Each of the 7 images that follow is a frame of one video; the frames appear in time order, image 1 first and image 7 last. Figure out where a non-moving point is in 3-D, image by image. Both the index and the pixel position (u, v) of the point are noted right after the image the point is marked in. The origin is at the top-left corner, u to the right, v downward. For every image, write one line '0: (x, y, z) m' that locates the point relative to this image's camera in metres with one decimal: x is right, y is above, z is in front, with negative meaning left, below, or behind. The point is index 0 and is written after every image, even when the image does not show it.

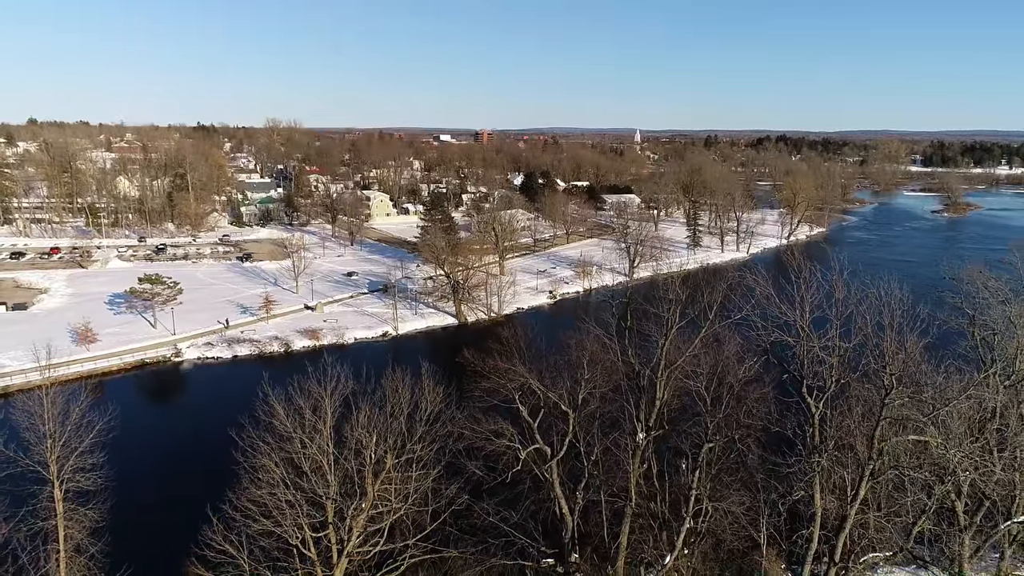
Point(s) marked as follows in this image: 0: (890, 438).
0: (+4.9, -2.0, +7.9) m
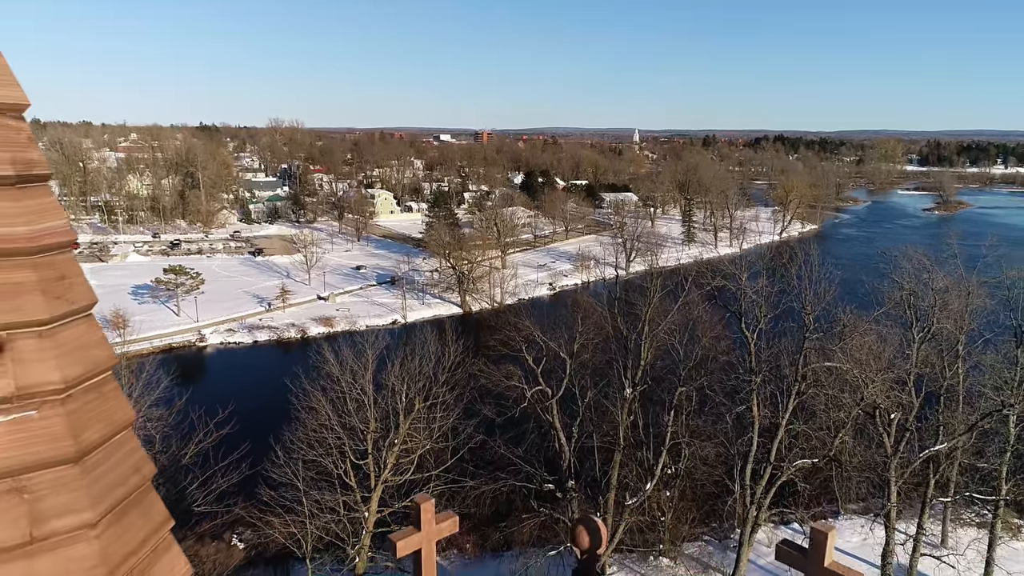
0: (+5.1, -1.3, +10.3) m
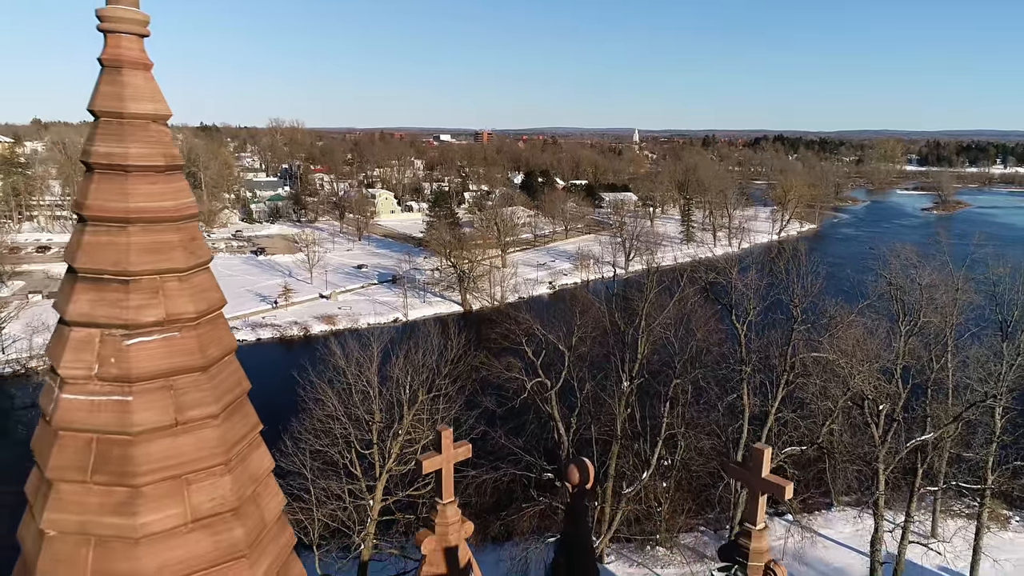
0: (+5.1, -1.2, +10.7) m
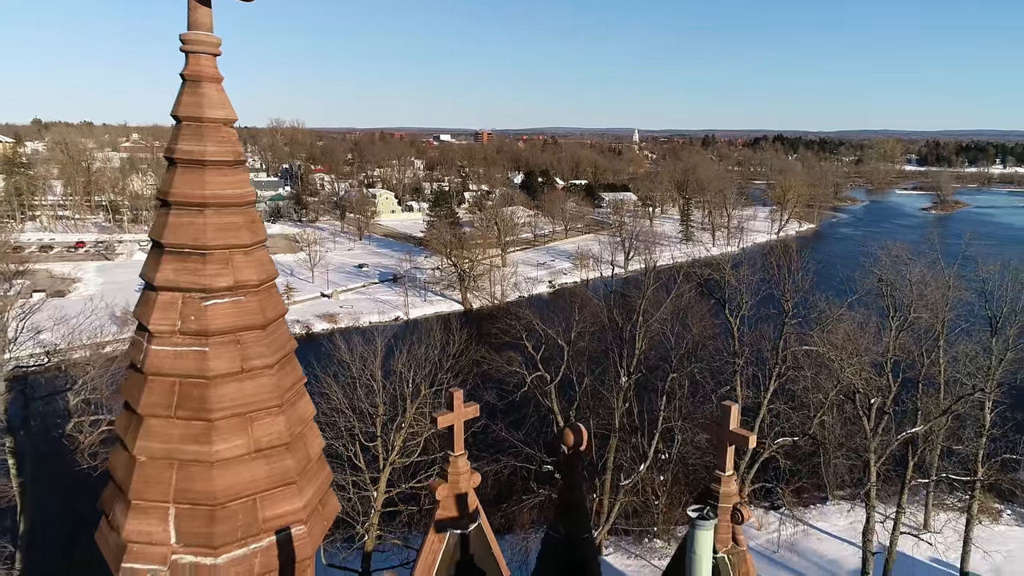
0: (+5.1, -1.1, +11.0) m
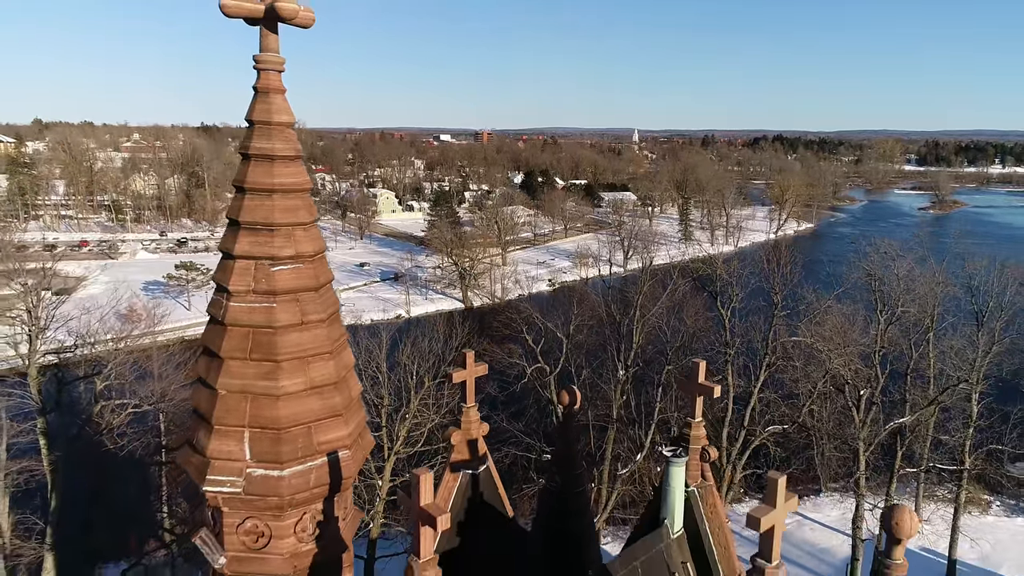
0: (+5.1, -1.0, +11.5) m
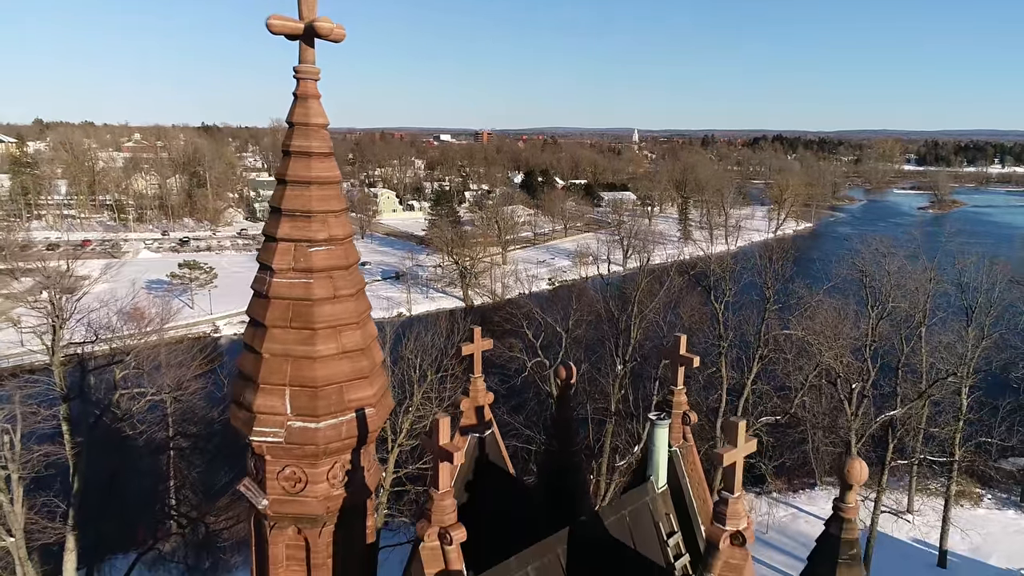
0: (+5.1, -0.9, +11.9) m
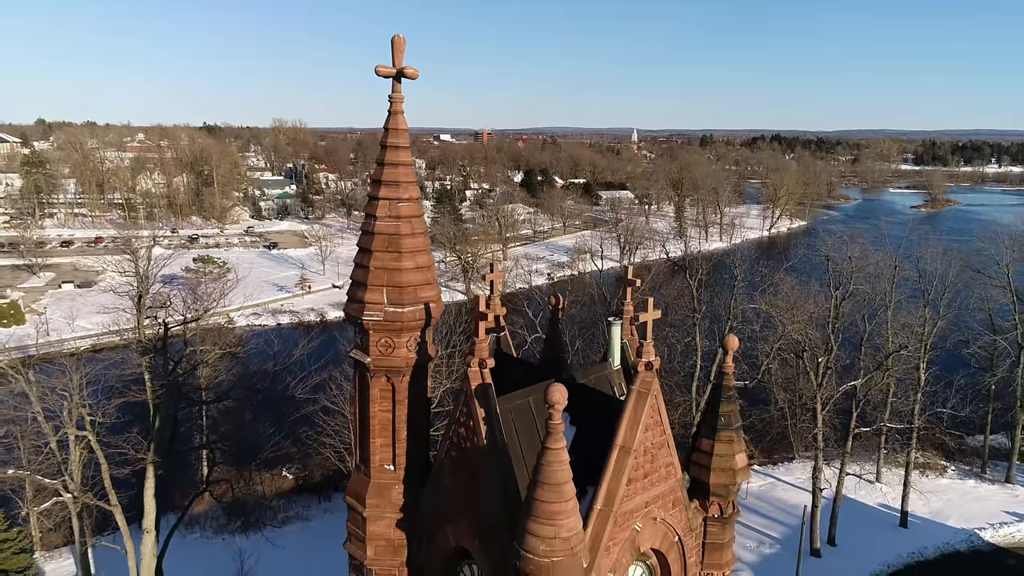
0: (+5.2, -0.5, +13.7) m
